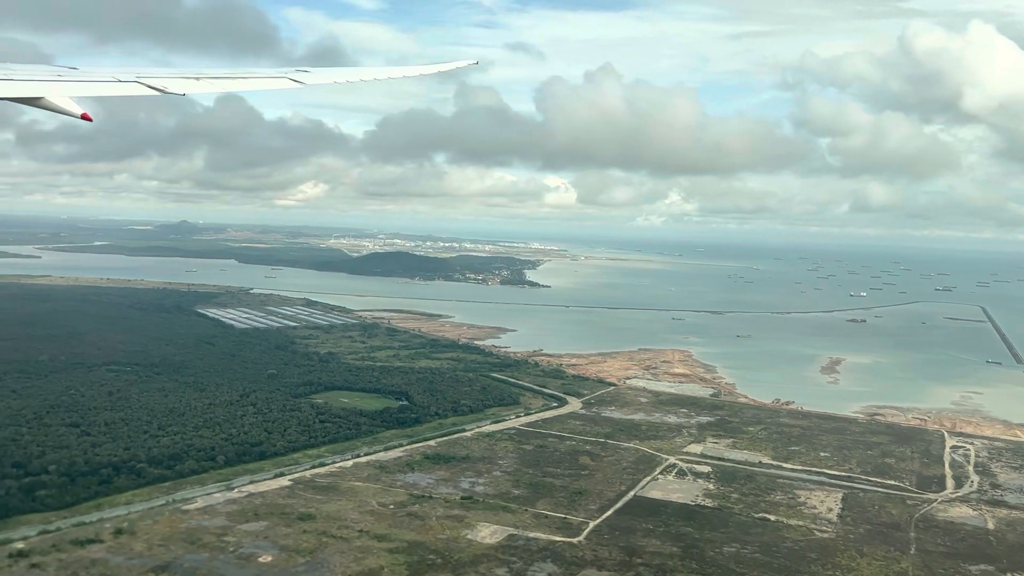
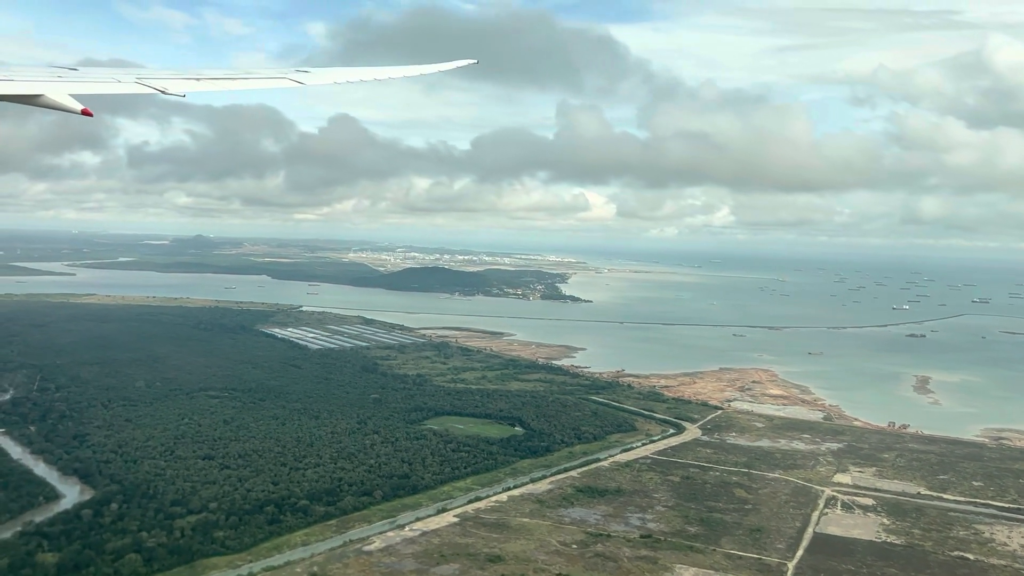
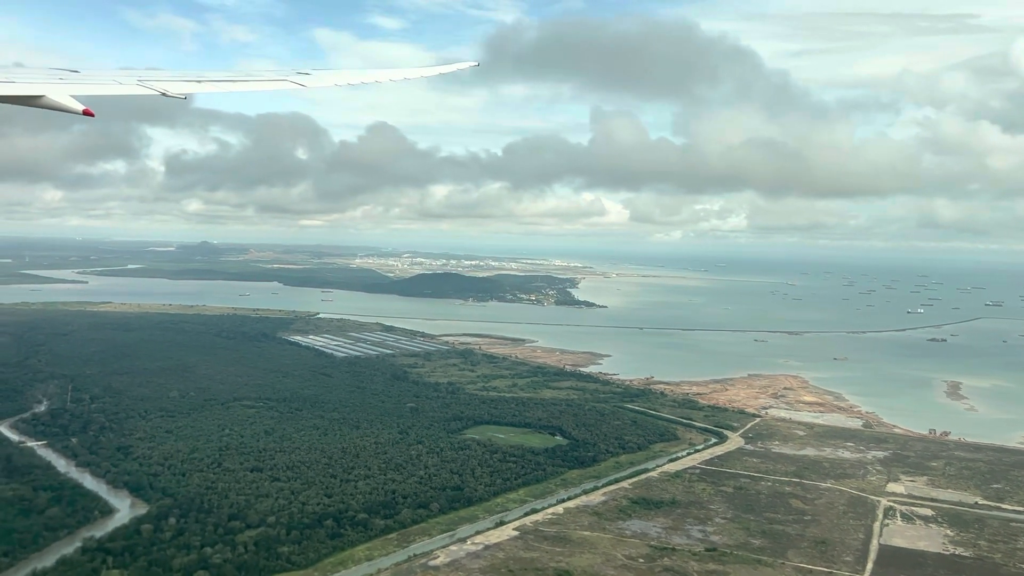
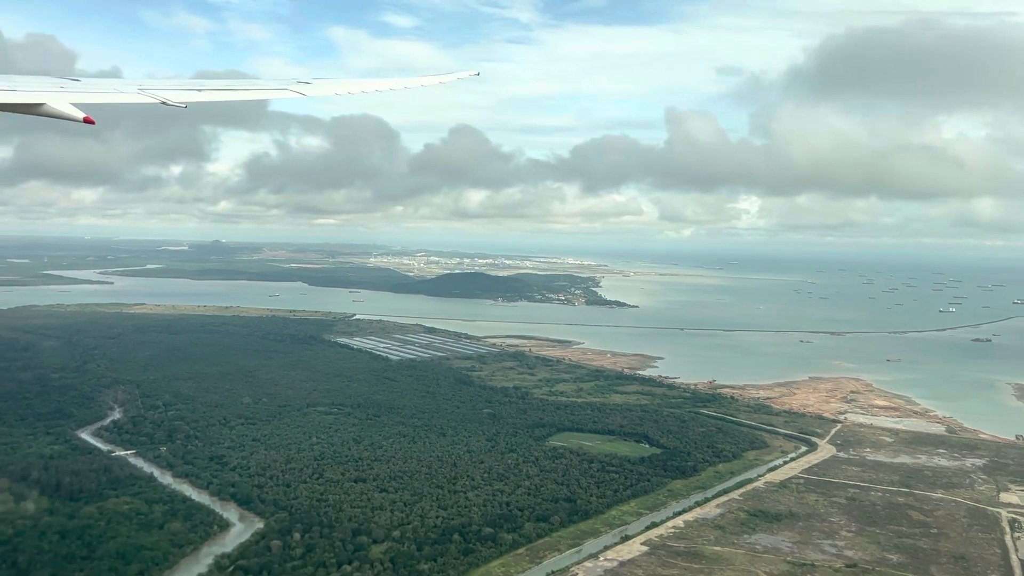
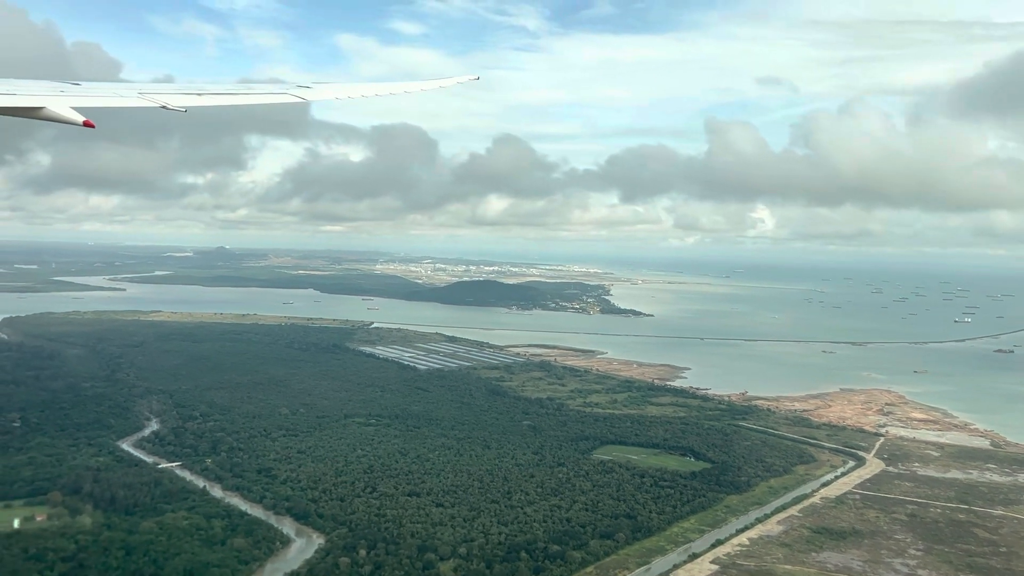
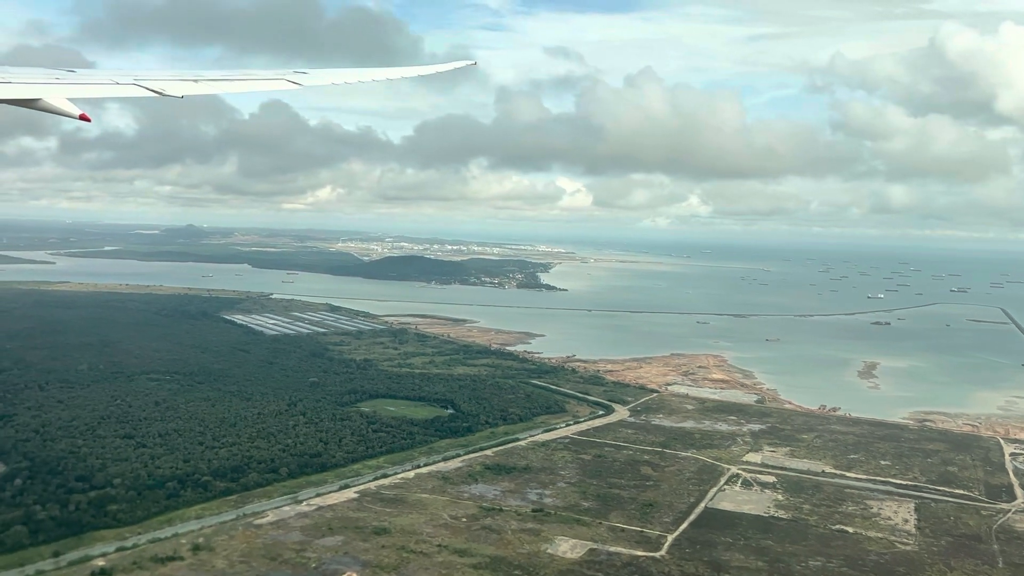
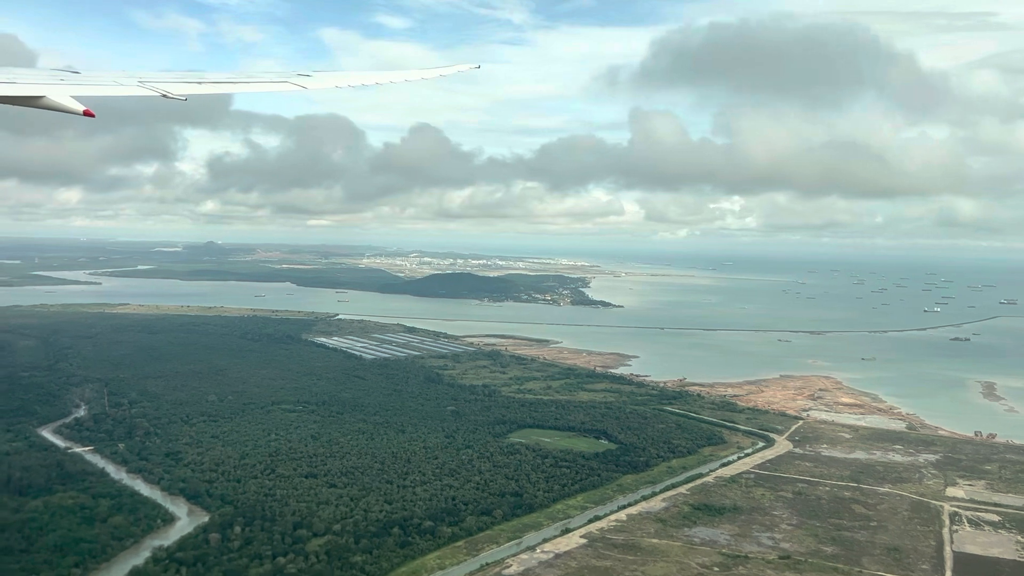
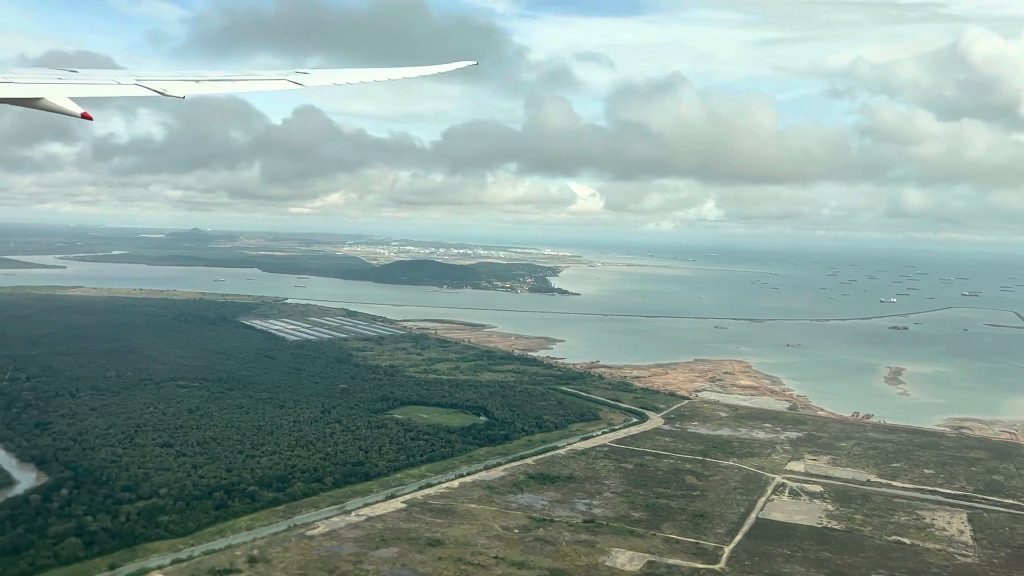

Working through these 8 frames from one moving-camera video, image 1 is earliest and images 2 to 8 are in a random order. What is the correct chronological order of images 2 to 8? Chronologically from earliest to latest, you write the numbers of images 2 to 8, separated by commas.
6, 8, 2, 3, 7, 4, 5
